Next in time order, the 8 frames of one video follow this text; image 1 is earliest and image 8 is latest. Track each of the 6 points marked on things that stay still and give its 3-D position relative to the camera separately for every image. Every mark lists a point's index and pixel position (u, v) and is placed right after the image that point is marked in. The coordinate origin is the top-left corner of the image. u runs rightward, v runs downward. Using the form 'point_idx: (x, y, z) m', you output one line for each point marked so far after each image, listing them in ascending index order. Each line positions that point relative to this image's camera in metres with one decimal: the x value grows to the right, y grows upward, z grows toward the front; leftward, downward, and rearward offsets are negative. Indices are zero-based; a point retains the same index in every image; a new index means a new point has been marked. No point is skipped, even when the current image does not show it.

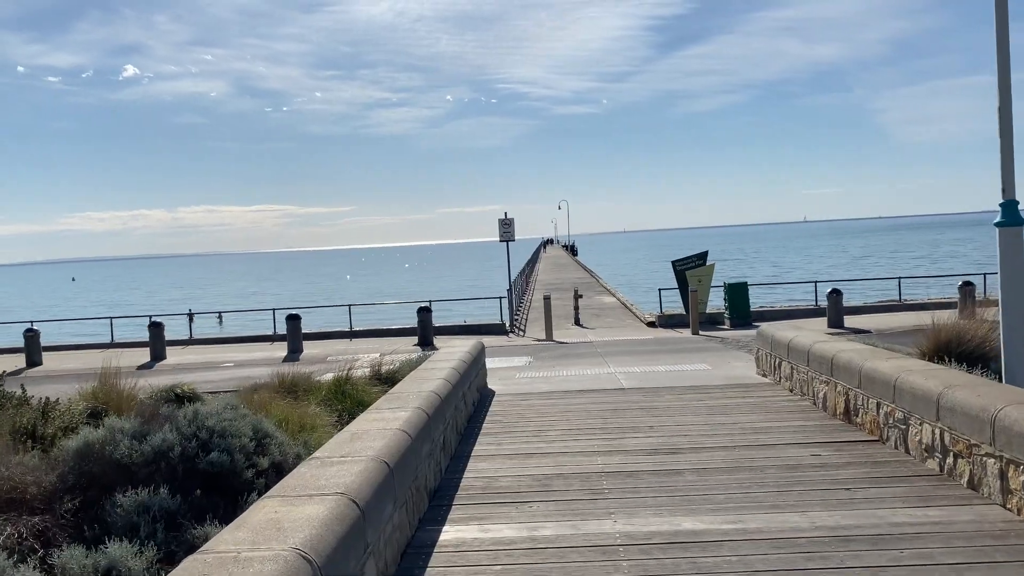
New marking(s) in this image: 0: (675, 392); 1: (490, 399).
0: (+2.1, -1.3, +10.7) m
1: (-0.3, -1.5, +11.2) m
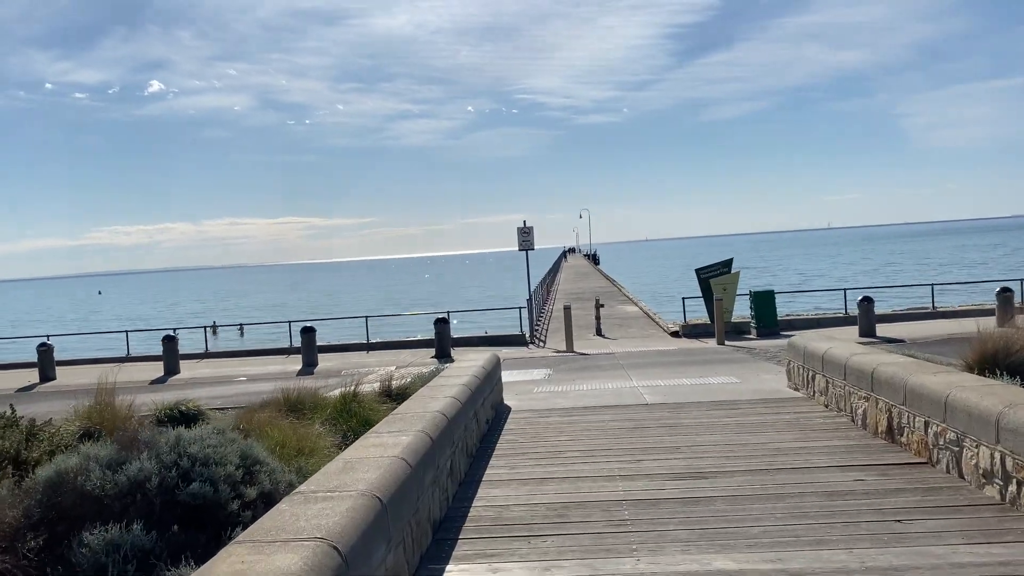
0: (+2.3, -1.4, +10.1) m
1: (-0.1, -1.6, +10.6) m
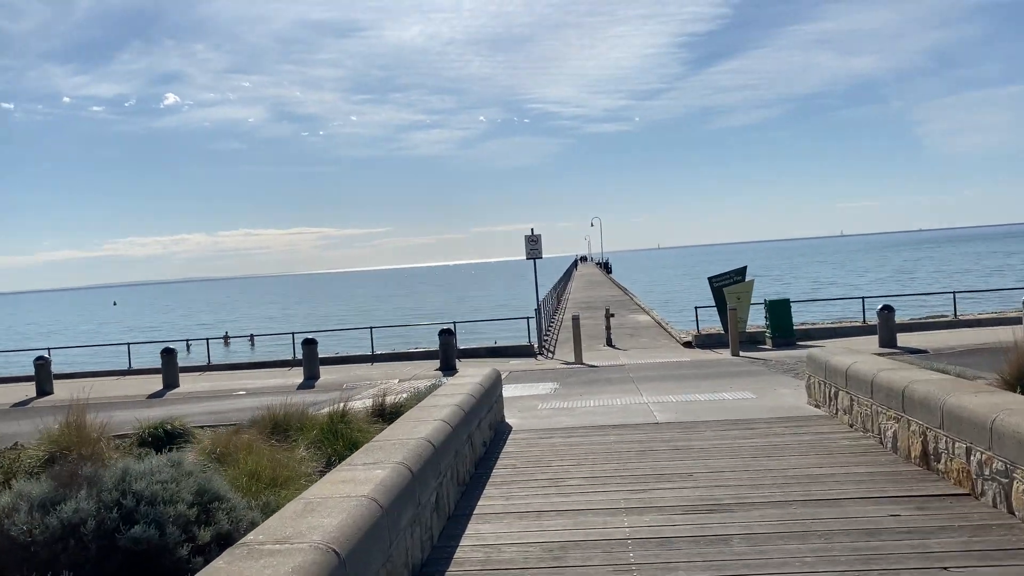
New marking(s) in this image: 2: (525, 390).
0: (+2.3, -1.6, +9.3) m
1: (-0.1, -1.7, +9.9) m
2: (+0.2, -1.8, +14.8) m
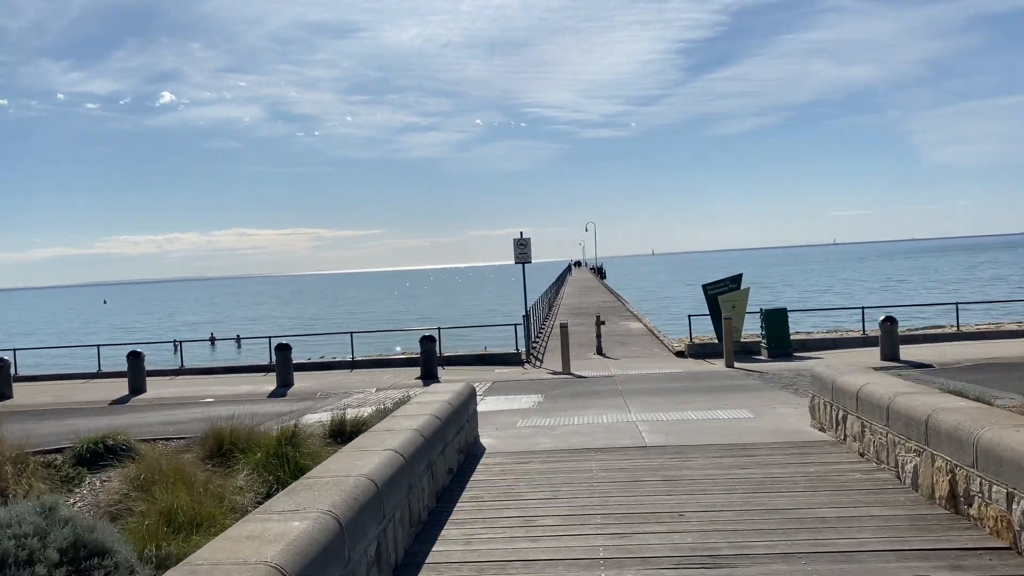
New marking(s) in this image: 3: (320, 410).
0: (+2.0, -1.7, +8.4) m
1: (-0.4, -1.8, +8.9) m
2: (-0.1, -1.9, +13.8) m
3: (-3.0, -1.9, +13.1) m
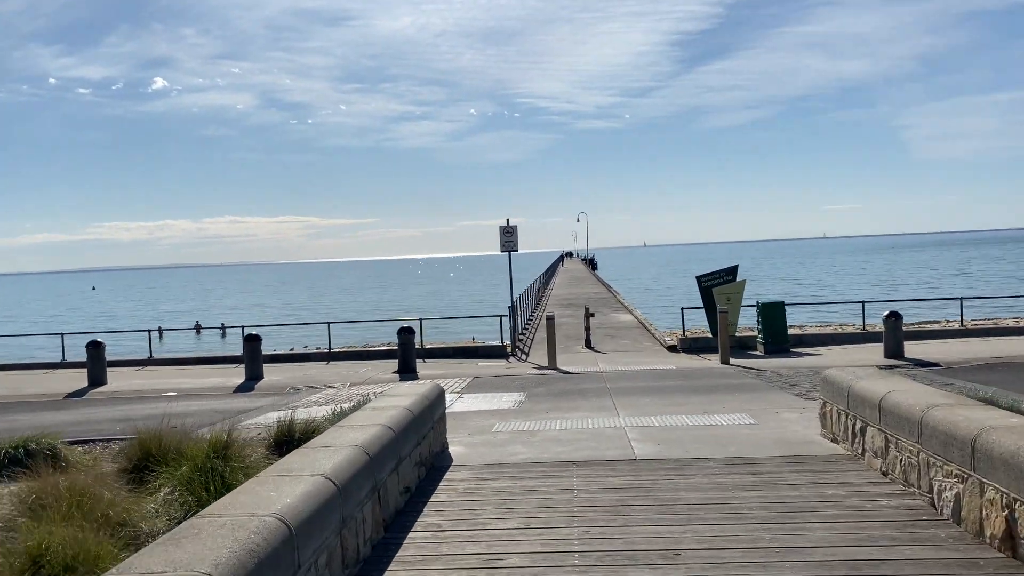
0: (+1.7, -1.6, +7.3) m
1: (-0.7, -1.7, +7.8) m
2: (-0.4, -1.7, +12.7) m
3: (-3.3, -1.7, +11.9) m
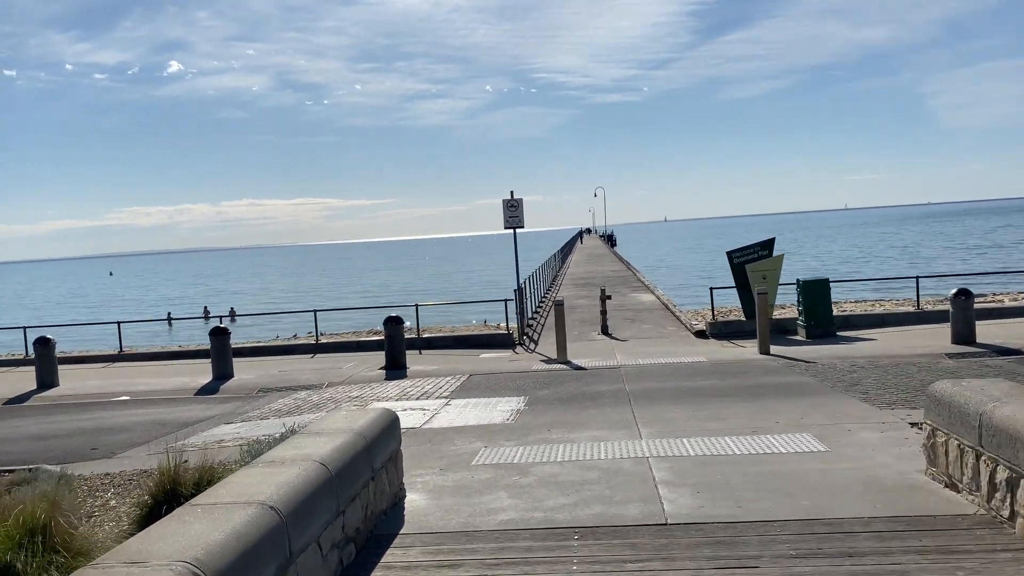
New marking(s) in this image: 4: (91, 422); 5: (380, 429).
0: (+1.5, -1.5, +4.8) m
1: (-0.8, -1.6, +5.3) m
2: (-0.5, -1.5, +10.2) m
3: (-3.4, -1.6, +9.5) m
4: (-6.5, -2.0, +12.9) m
5: (-1.0, -1.0, +6.0) m
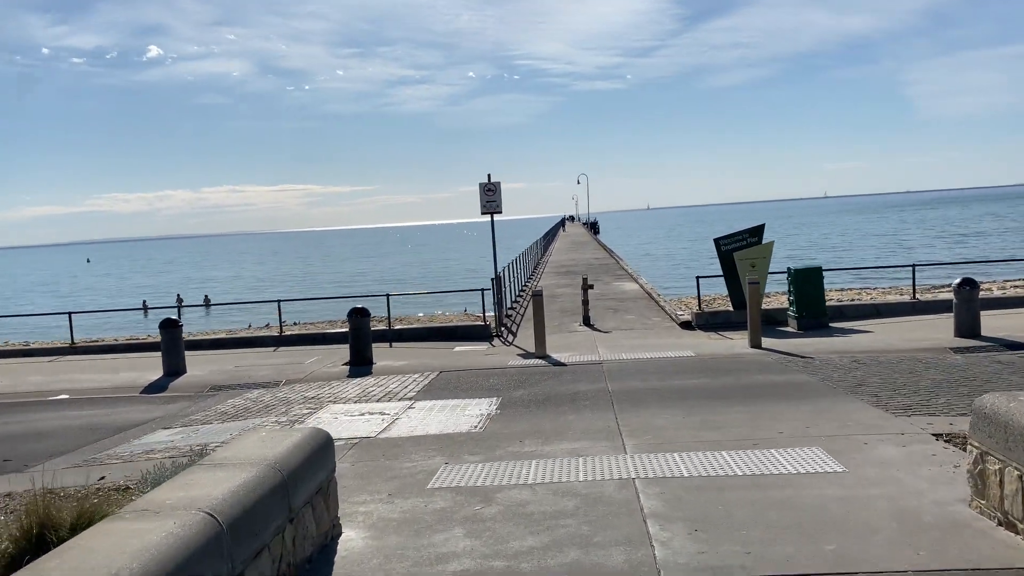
0: (+1.3, -1.5, +3.6) m
1: (-1.1, -1.6, +4.2) m
2: (-0.8, -1.4, +9.1) m
3: (-3.7, -1.5, +8.3) m
4: (-6.9, -1.9, +11.6) m
5: (-1.2, -1.0, +4.8) m
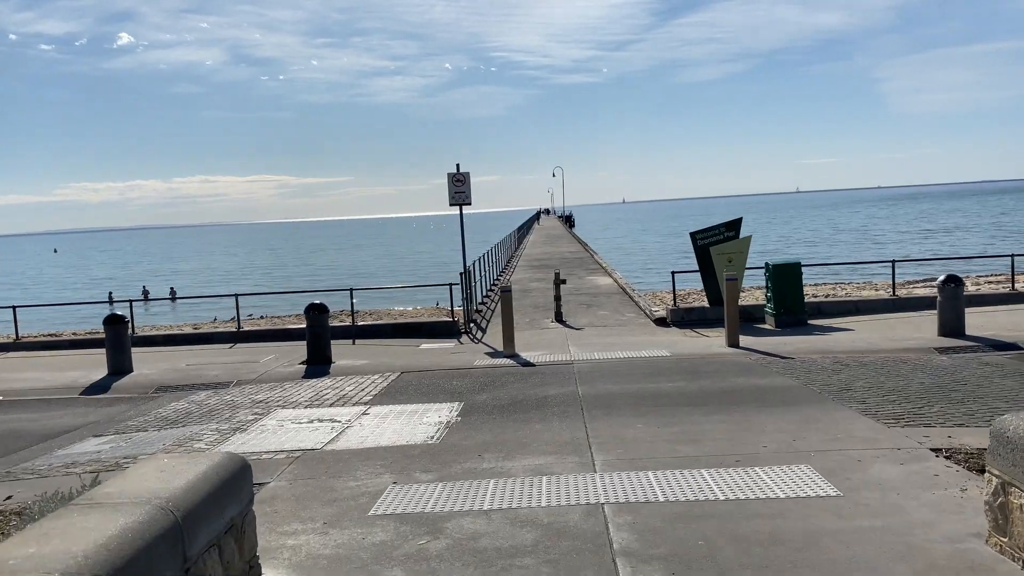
0: (+1.1, -1.5, +2.9) m
1: (-1.3, -1.6, +3.4) m
2: (-1.2, -1.4, +8.3) m
3: (-4.1, -1.5, +7.5) m
4: (-7.4, -1.8, +10.6) m
5: (-1.5, -1.0, +4.0) m
